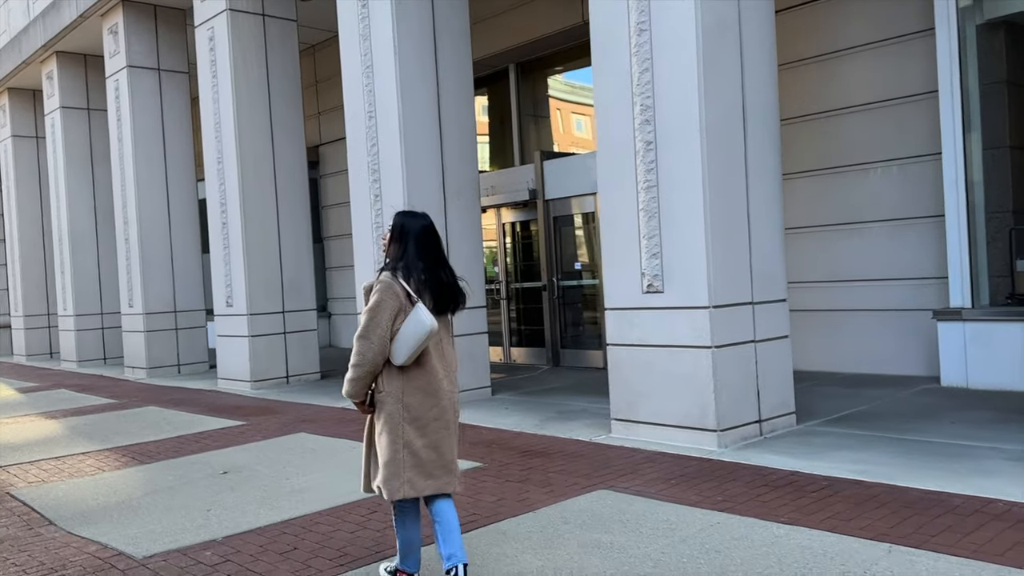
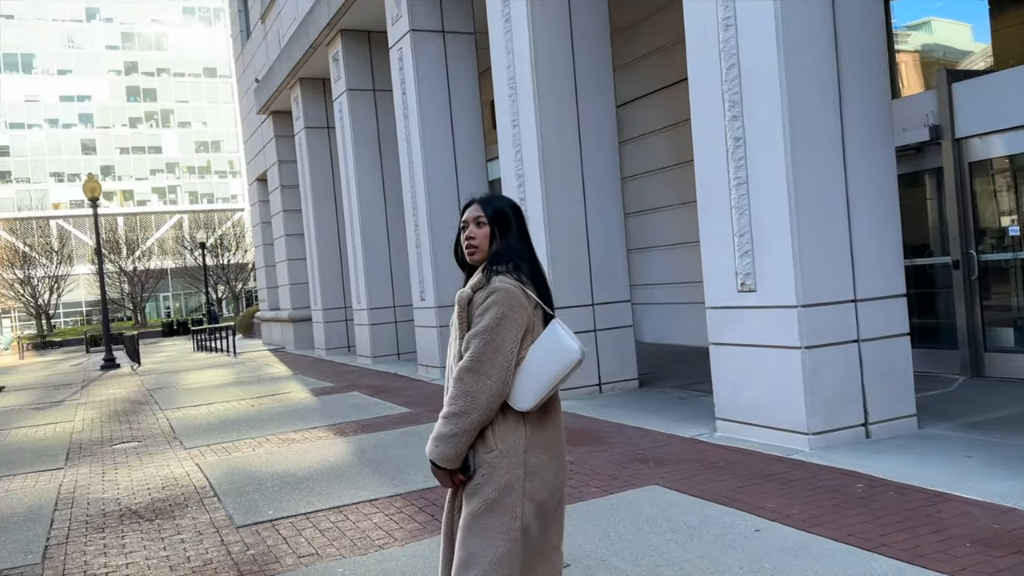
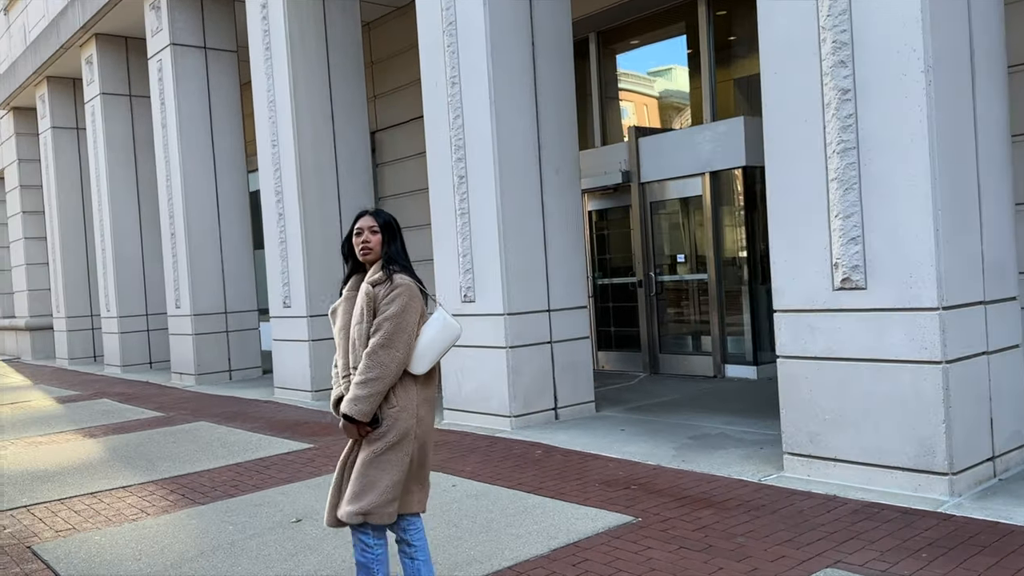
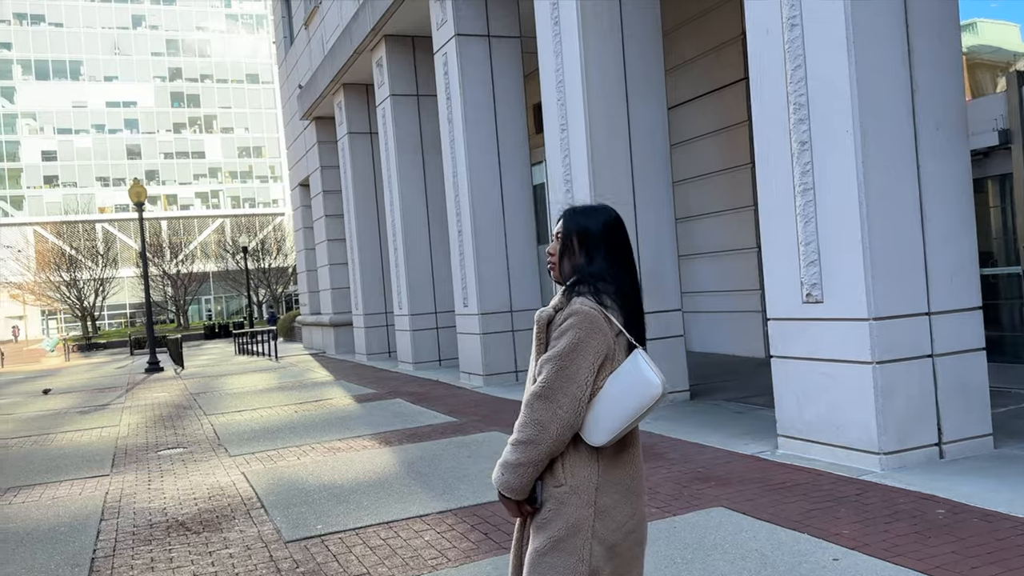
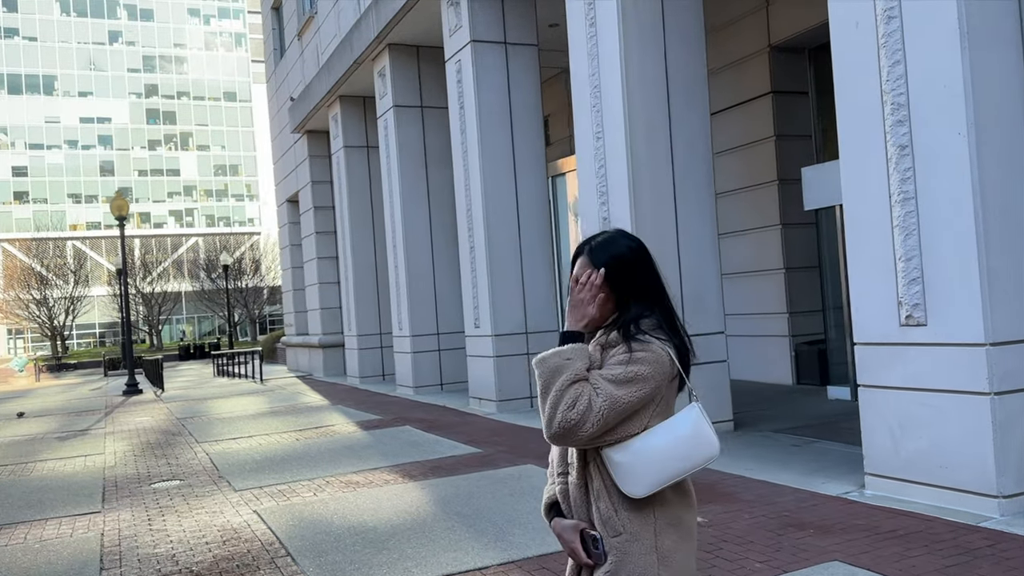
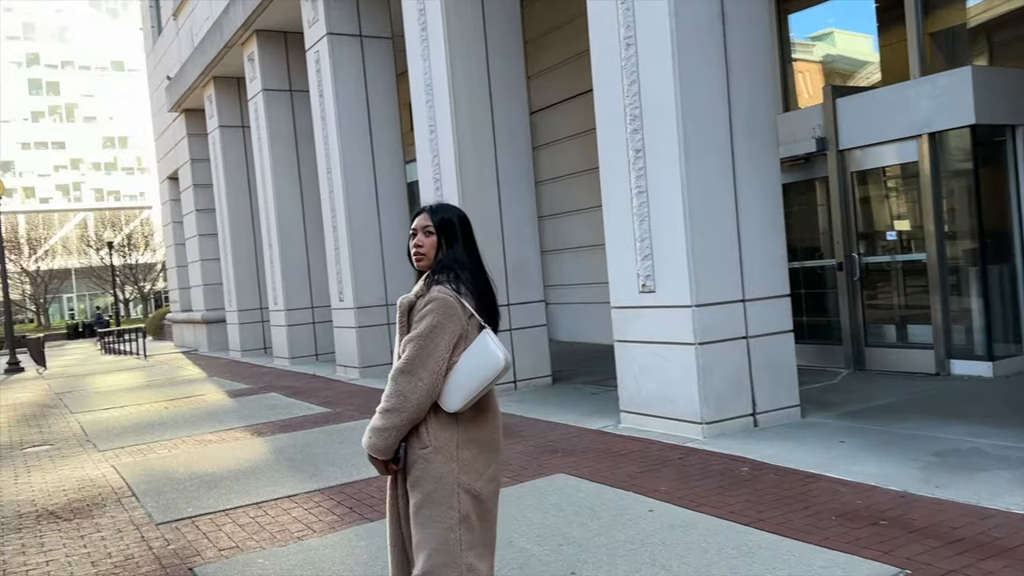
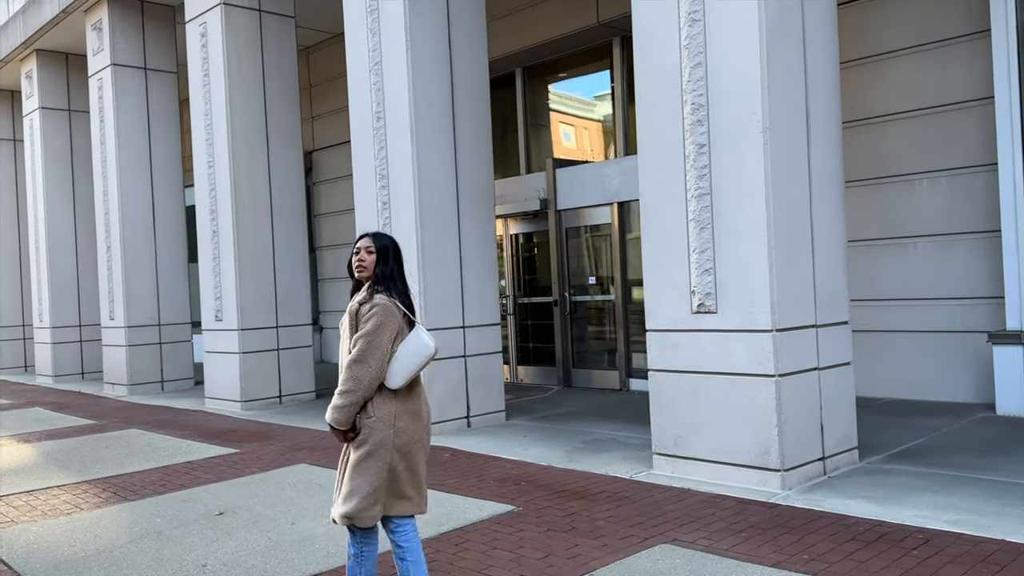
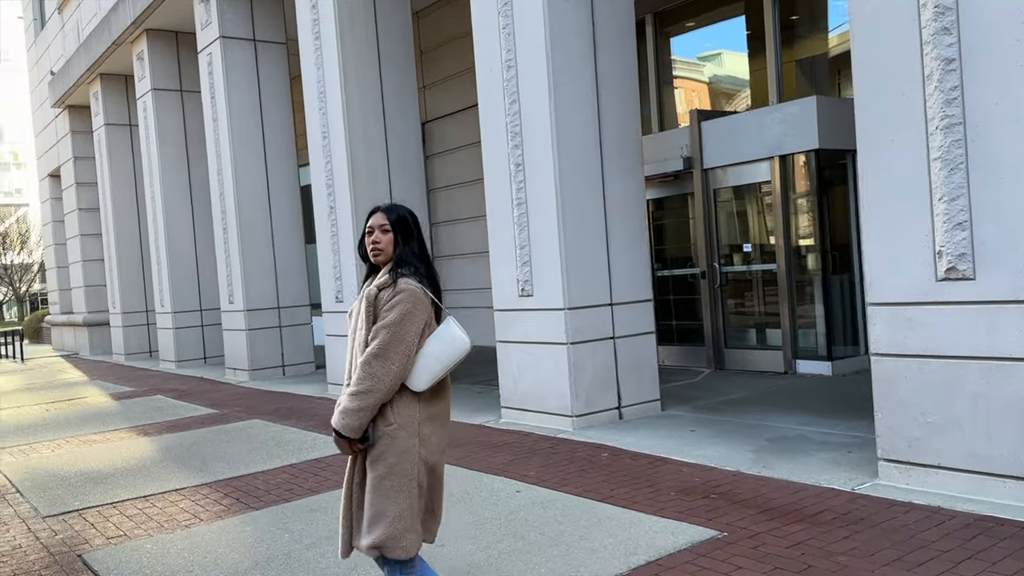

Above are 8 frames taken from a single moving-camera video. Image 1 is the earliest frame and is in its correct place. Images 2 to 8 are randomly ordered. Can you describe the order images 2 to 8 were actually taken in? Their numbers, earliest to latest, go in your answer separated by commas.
7, 3, 8, 6, 2, 4, 5
